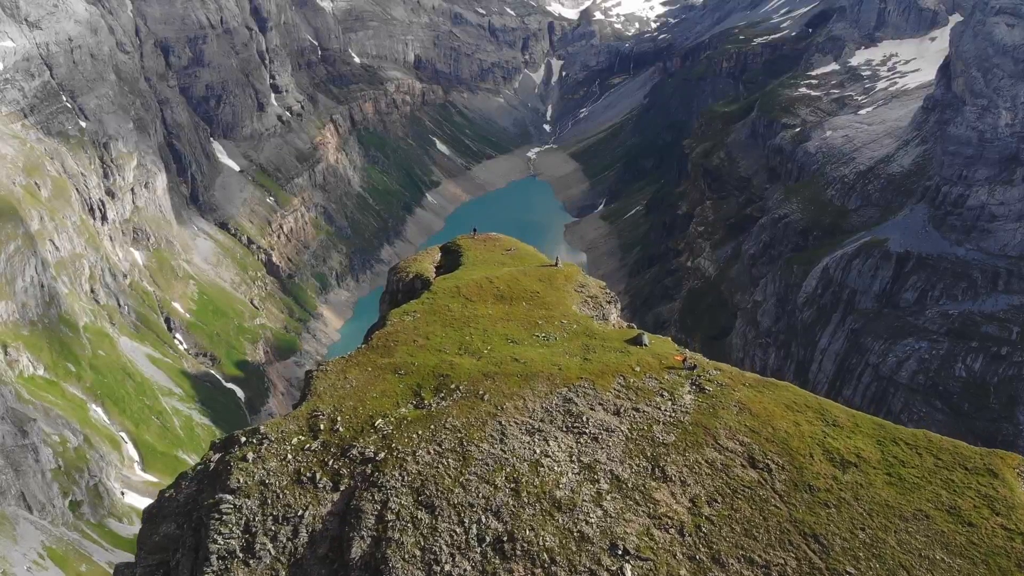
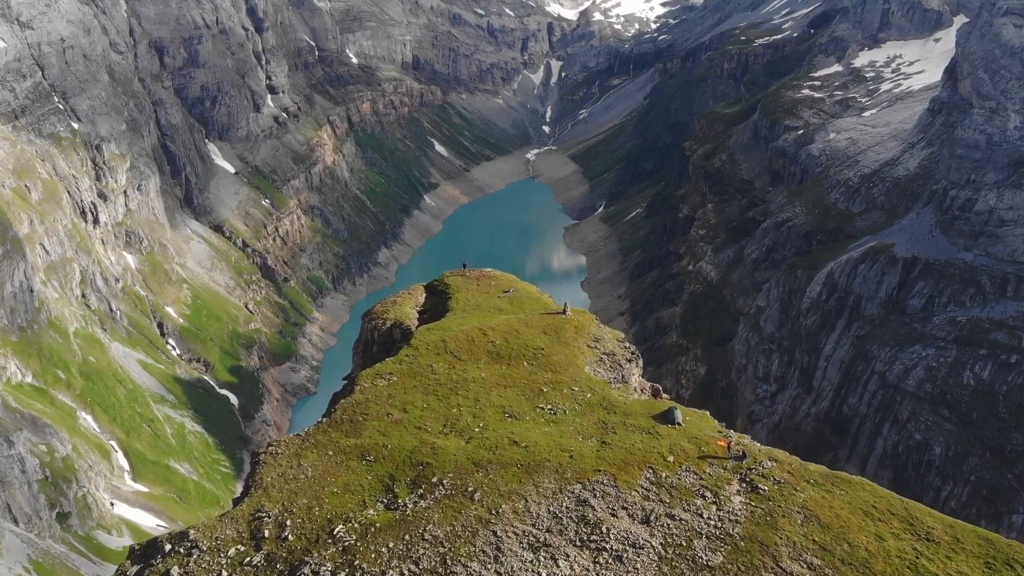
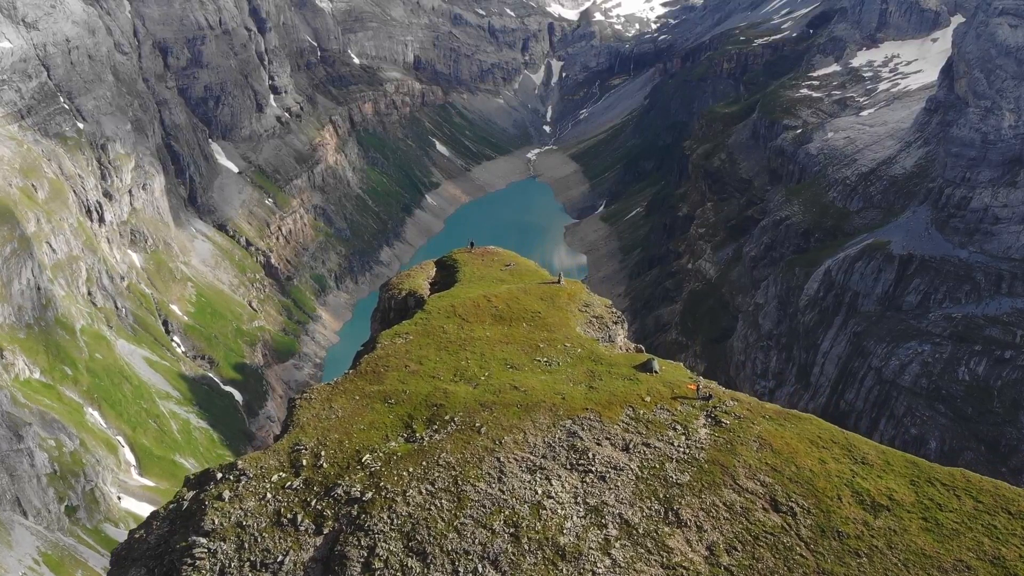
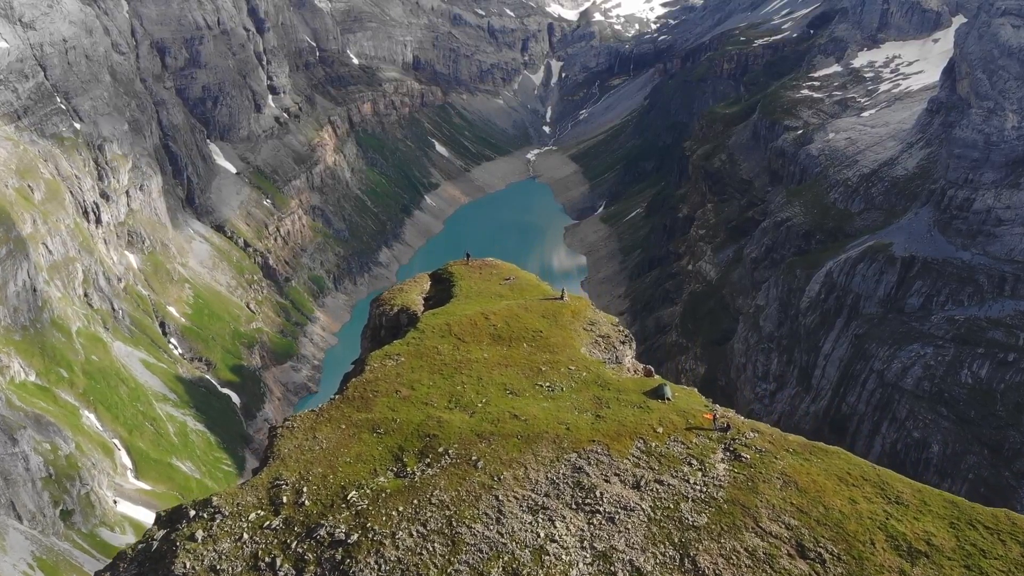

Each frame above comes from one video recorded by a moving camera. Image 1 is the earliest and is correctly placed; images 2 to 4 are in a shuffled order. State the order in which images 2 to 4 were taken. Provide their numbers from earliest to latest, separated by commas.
3, 4, 2
